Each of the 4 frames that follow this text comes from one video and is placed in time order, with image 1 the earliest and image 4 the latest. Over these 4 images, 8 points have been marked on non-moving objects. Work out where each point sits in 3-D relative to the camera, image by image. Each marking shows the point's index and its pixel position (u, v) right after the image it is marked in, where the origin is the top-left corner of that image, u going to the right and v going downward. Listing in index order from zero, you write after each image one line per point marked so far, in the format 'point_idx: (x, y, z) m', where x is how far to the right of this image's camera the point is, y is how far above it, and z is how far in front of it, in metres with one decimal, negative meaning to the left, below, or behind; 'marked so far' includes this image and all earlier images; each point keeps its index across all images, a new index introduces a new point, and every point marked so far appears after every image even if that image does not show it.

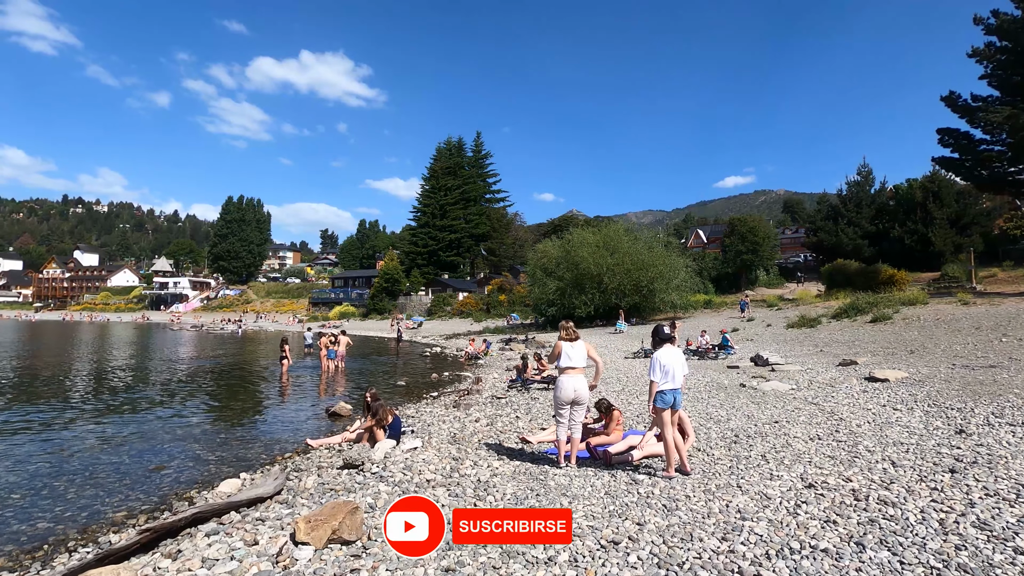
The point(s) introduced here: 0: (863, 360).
0: (+11.8, -2.4, +18.0) m
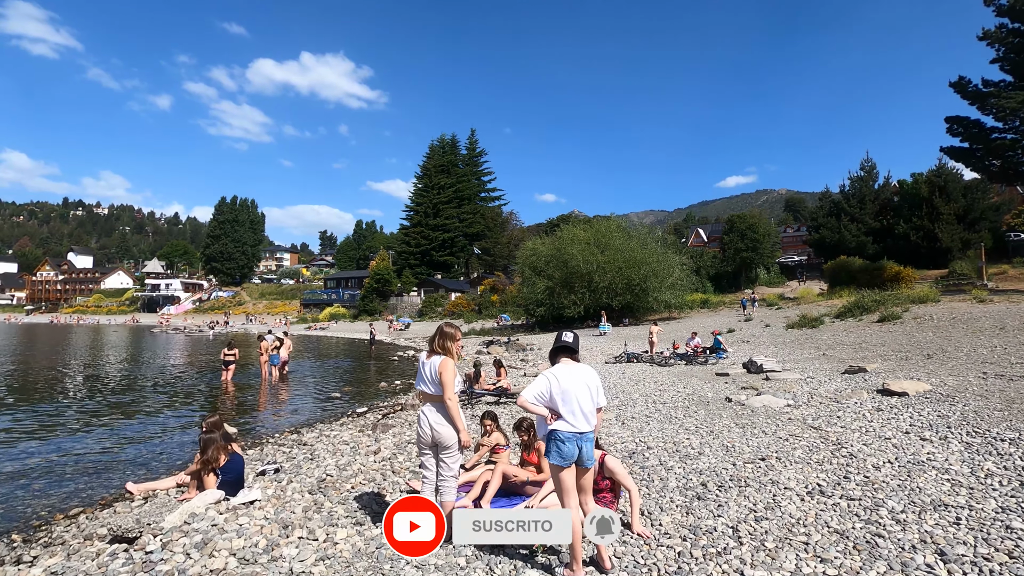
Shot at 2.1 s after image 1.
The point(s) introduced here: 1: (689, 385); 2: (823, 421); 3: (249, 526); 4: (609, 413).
0: (+10.3, -2.3, +15.3) m
1: (+5.1, -2.8, +15.6) m
2: (+5.6, -2.4, +9.6) m
3: (-2.8, -2.6, +5.7) m
4: (+2.2, -2.9, +12.0) m
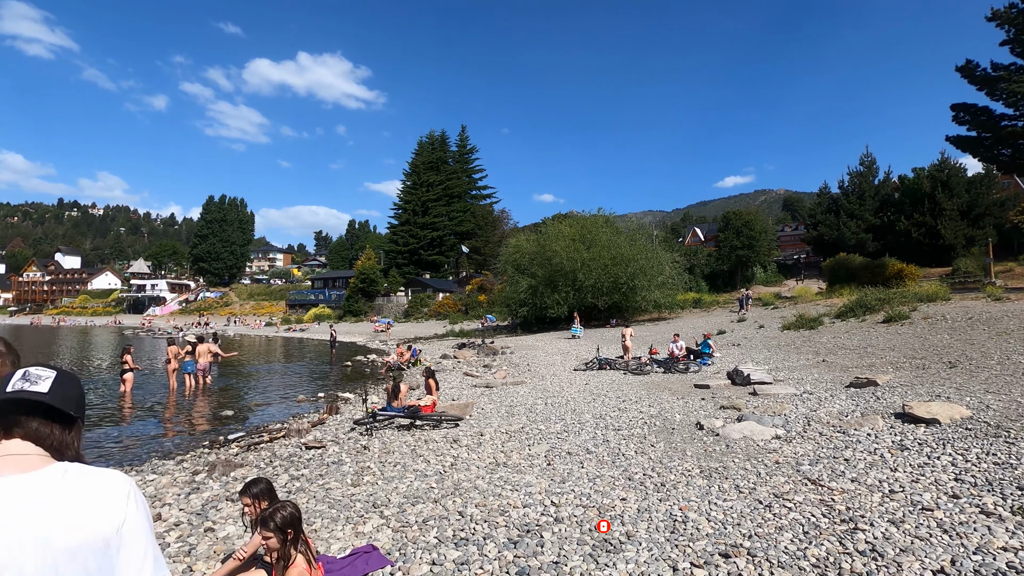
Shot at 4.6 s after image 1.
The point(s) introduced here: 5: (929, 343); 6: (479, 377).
0: (+8.6, -2.1, +12.3) m
1: (+3.4, -2.7, +12.6) m
2: (+3.9, -2.2, +6.6) m
3: (-4.5, -2.4, +2.7) m
4: (+0.4, -2.7, +9.0) m
5: (+13.8, -1.8, +17.7) m
6: (-1.3, -3.3, +19.9) m
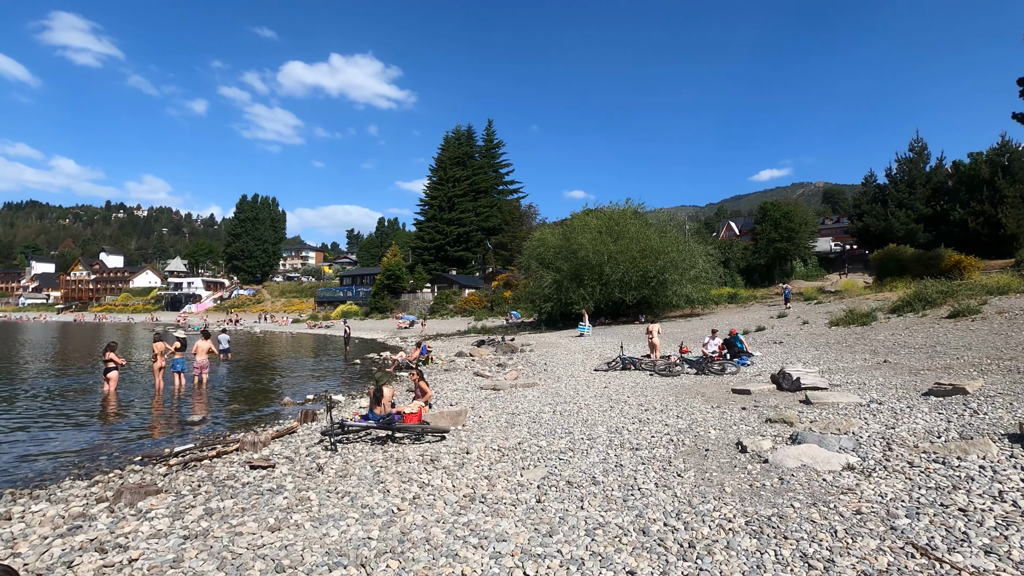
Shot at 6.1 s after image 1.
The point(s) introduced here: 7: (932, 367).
0: (+8.6, -1.8, +9.9) m
1: (+3.4, -2.4, +10.5) m
2: (+3.5, -2.0, +4.5) m
3: (-5.1, -2.2, +1.1) m
4: (+0.3, -2.5, +7.1) m
5: (+14.1, -1.5, +15.0) m
6: (-0.8, -3.1, +18.0) m
7: (+10.5, -1.9, +13.2) m
